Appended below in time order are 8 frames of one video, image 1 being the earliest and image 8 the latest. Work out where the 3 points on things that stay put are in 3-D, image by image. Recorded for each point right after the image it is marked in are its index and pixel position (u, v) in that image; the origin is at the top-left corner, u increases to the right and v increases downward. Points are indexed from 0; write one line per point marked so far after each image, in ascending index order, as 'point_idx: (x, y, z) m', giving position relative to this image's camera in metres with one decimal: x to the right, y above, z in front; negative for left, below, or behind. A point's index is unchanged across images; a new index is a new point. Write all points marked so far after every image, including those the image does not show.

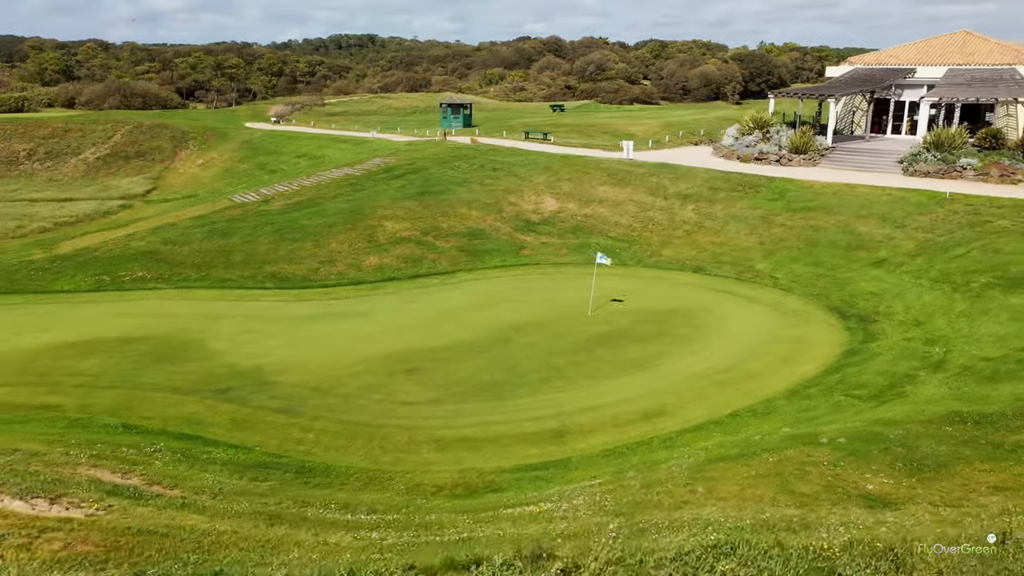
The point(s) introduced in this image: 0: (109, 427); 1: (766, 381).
0: (-8.6, -2.9, +17.4) m
1: (+6.0, -2.2, +19.6) m
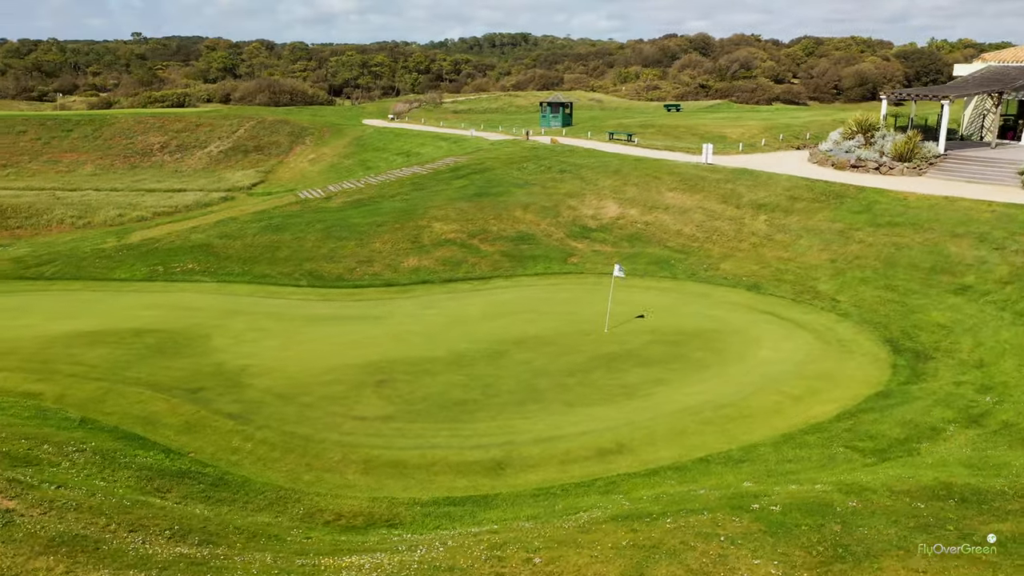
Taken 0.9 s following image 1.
0: (-9.6, -2.8, +17.6) m
1: (+5.2, -2.8, +17.1) m
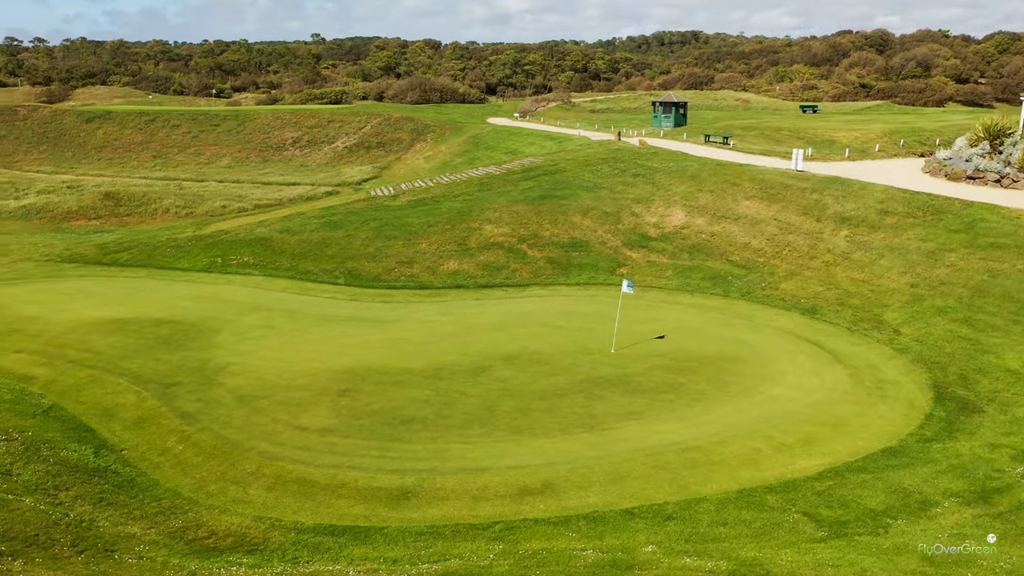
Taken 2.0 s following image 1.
0: (-10.5, -2.6, +18.1) m
1: (+3.8, -3.3, +14.8) m
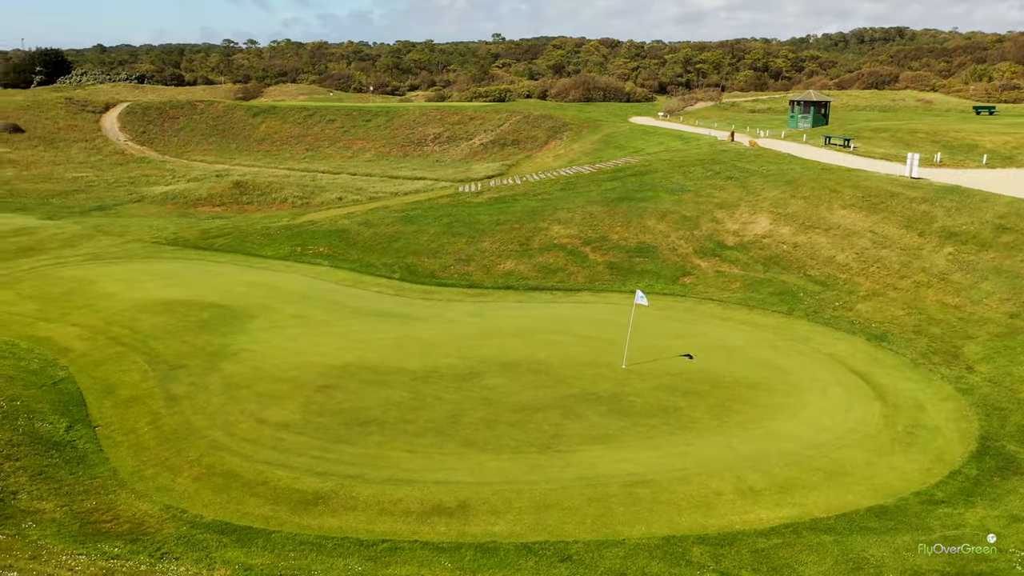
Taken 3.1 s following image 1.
0: (-10.8, -2.1, +19.3) m
1: (+2.4, -3.6, +13.1) m
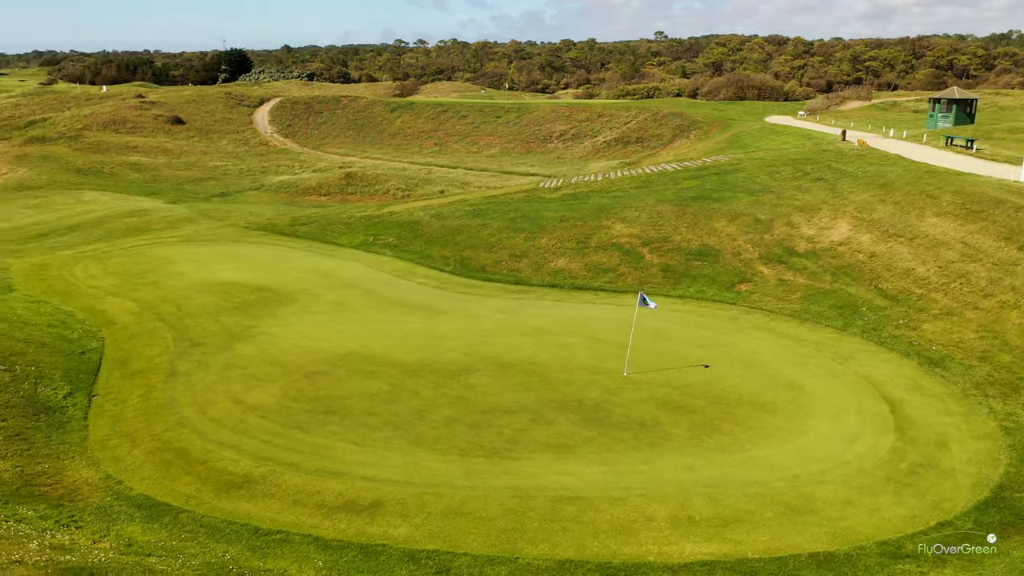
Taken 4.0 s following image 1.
0: (-10.8, -1.4, +20.6) m
1: (+0.9, -3.6, +12.0) m
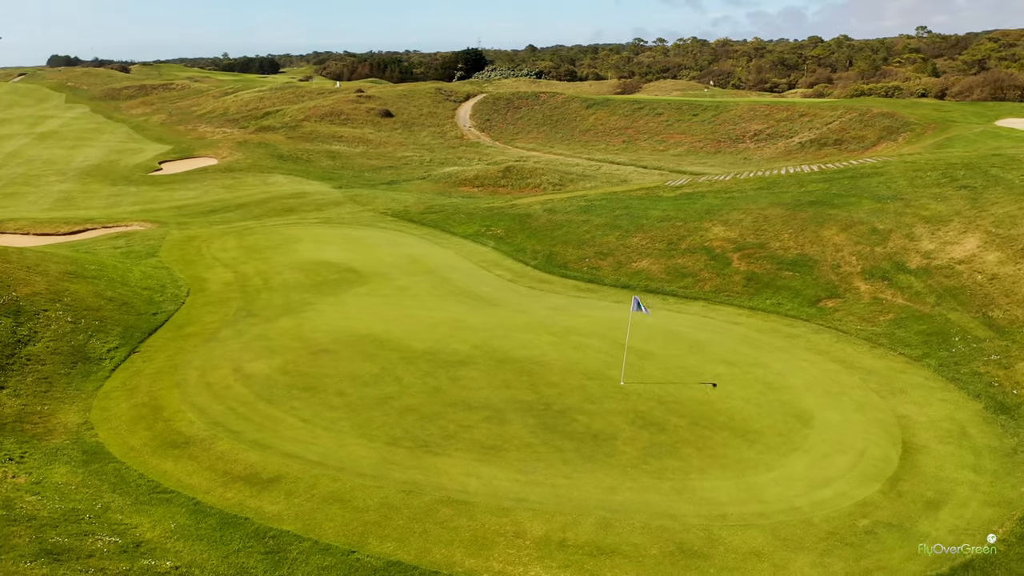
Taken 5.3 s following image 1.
0: (-9.8, -0.5, +22.8) m
1: (-1.1, -3.4, +11.3) m
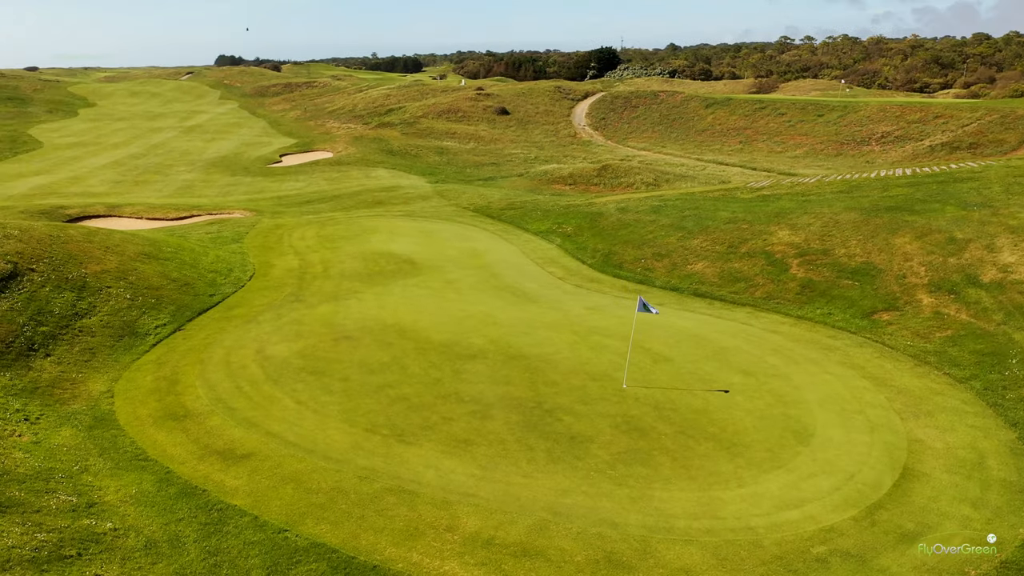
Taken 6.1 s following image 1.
0: (-8.6, 0.0, +24.2) m
1: (-2.0, -3.3, +11.4) m
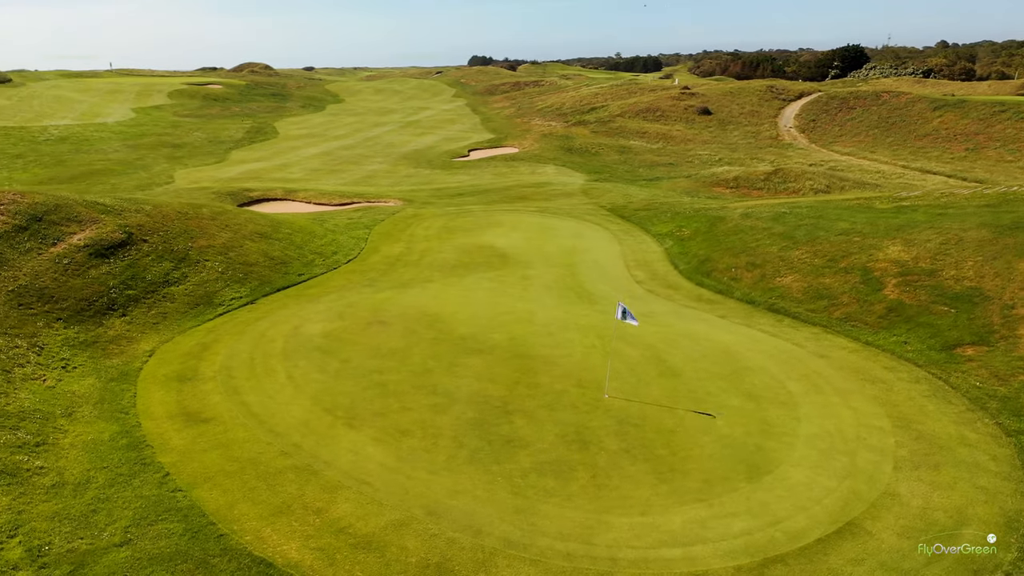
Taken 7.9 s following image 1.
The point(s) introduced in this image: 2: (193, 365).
0: (-6.4, +0.6, +25.9) m
1: (-3.8, -3.0, +11.9) m
2: (-6.6, -1.6, +17.5) m
